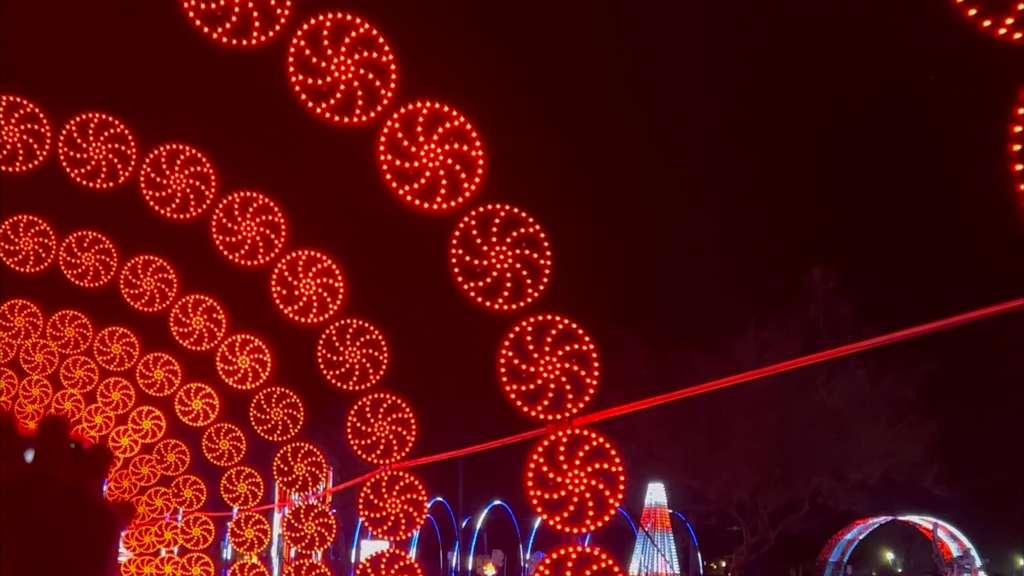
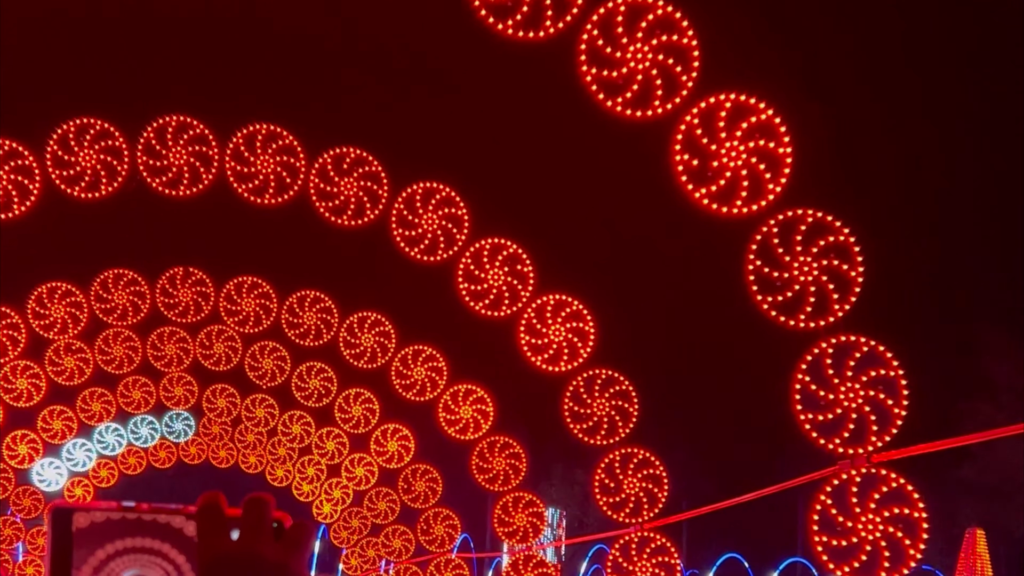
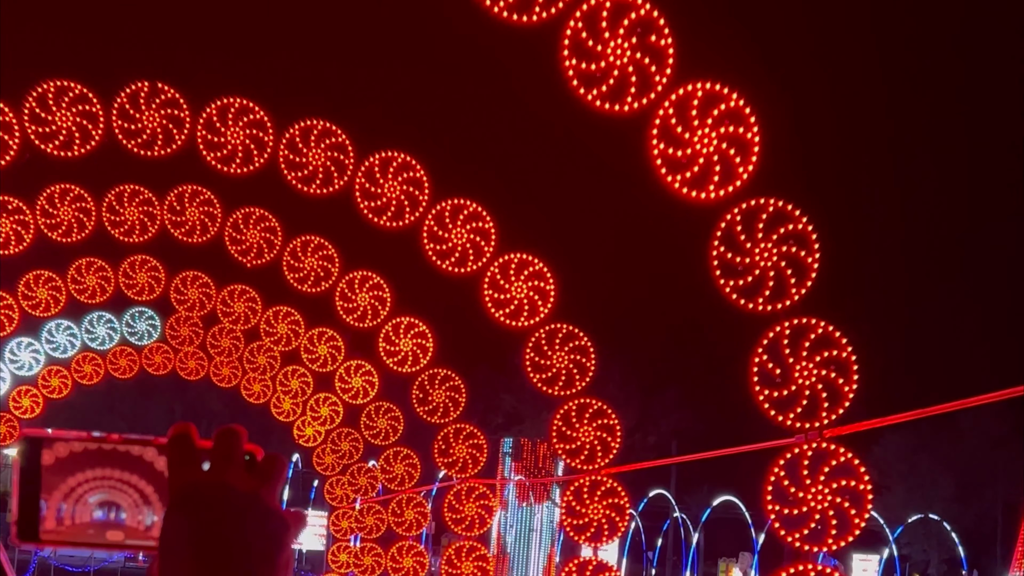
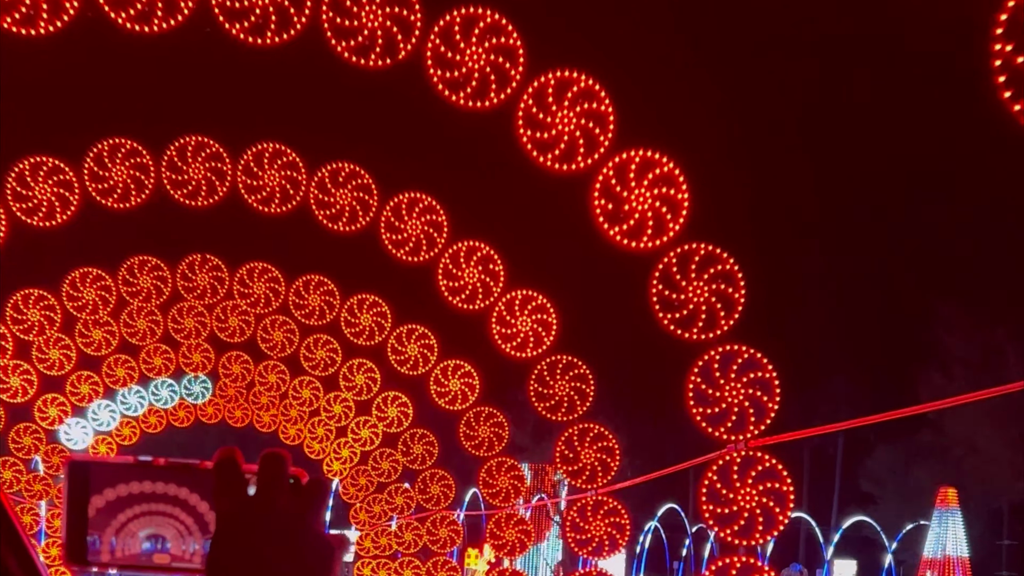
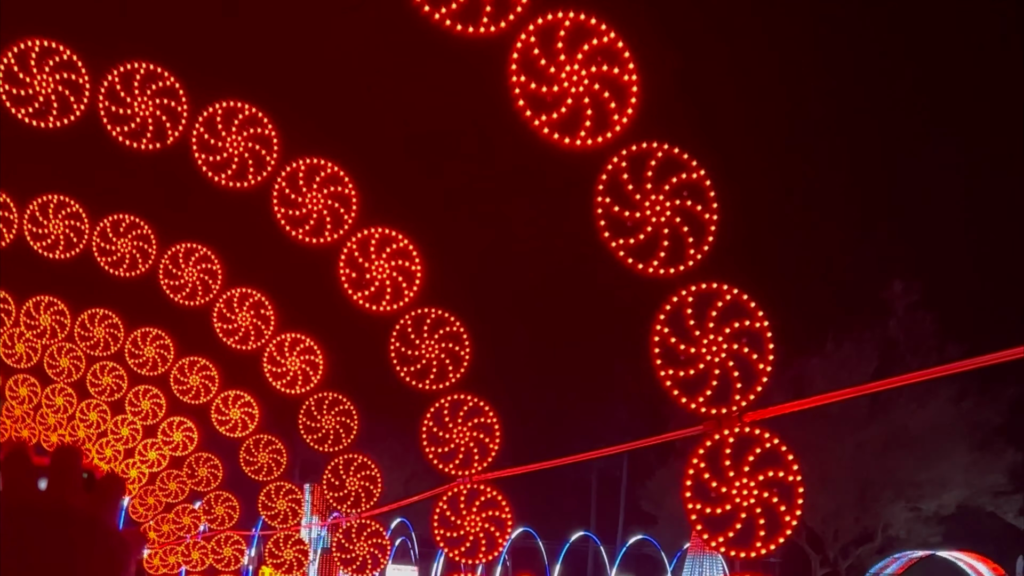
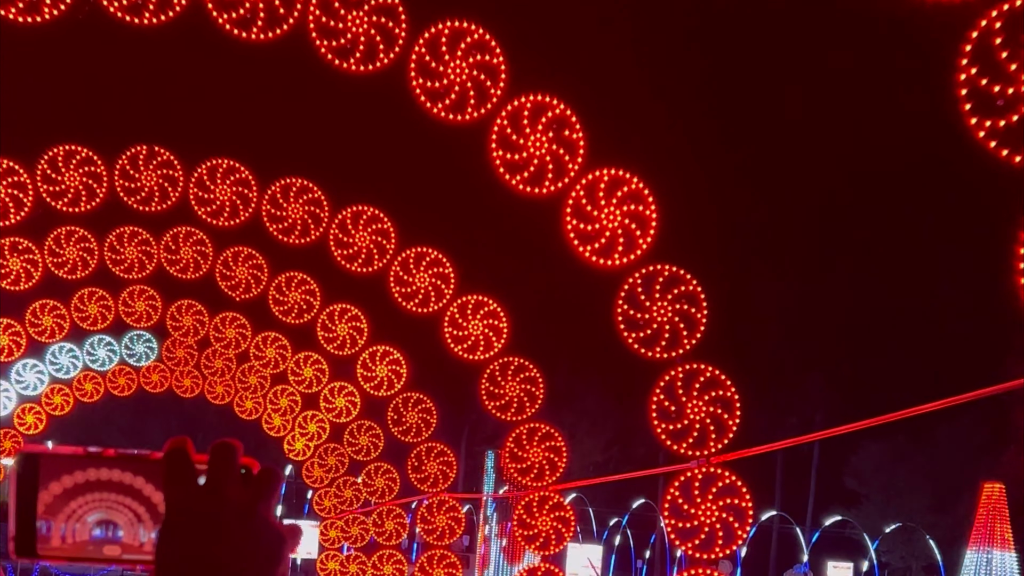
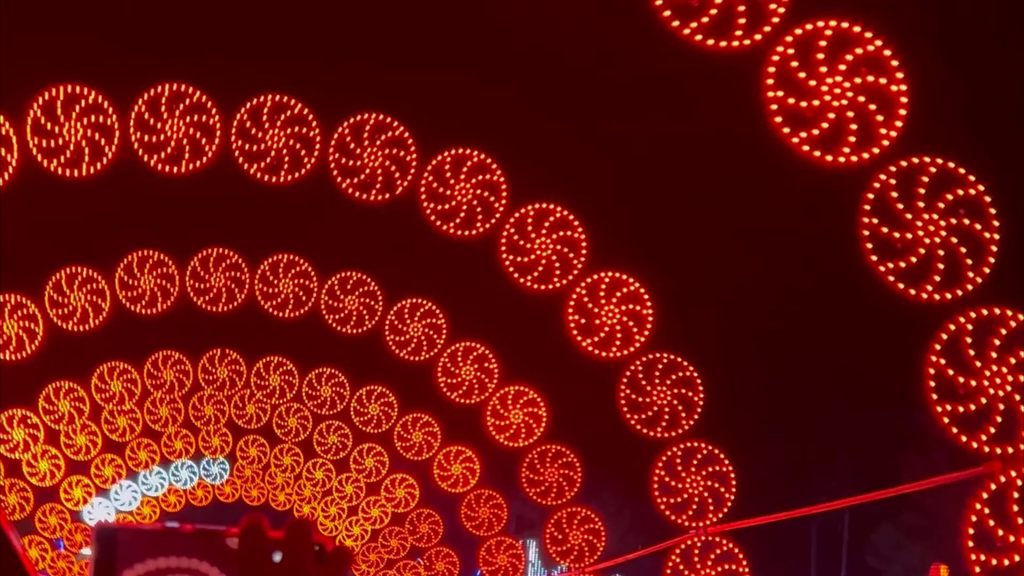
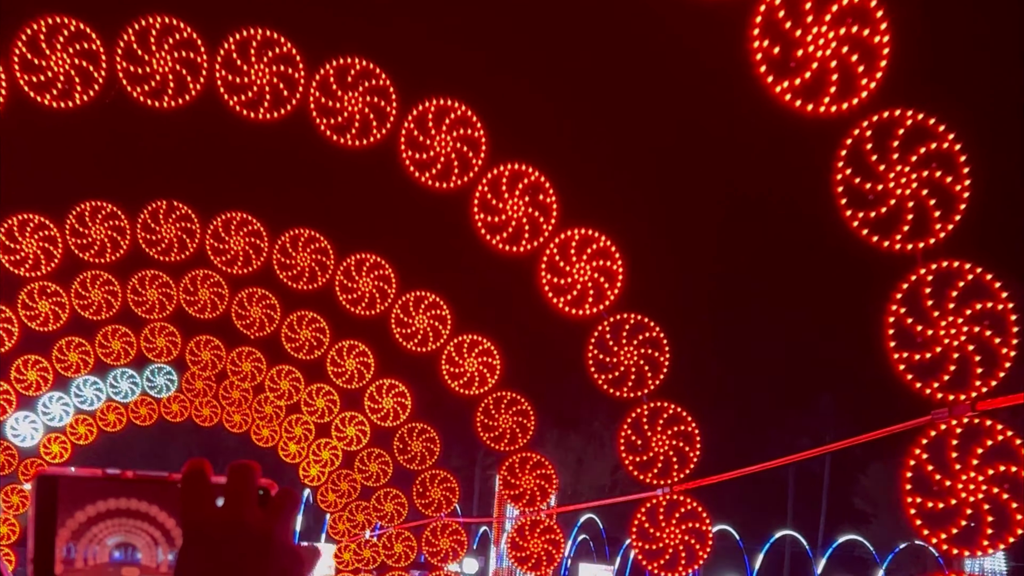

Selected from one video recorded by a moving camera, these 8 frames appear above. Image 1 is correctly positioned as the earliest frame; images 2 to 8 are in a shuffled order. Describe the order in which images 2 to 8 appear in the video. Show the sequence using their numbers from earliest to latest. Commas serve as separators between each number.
5, 7, 4, 2, 8, 6, 3
